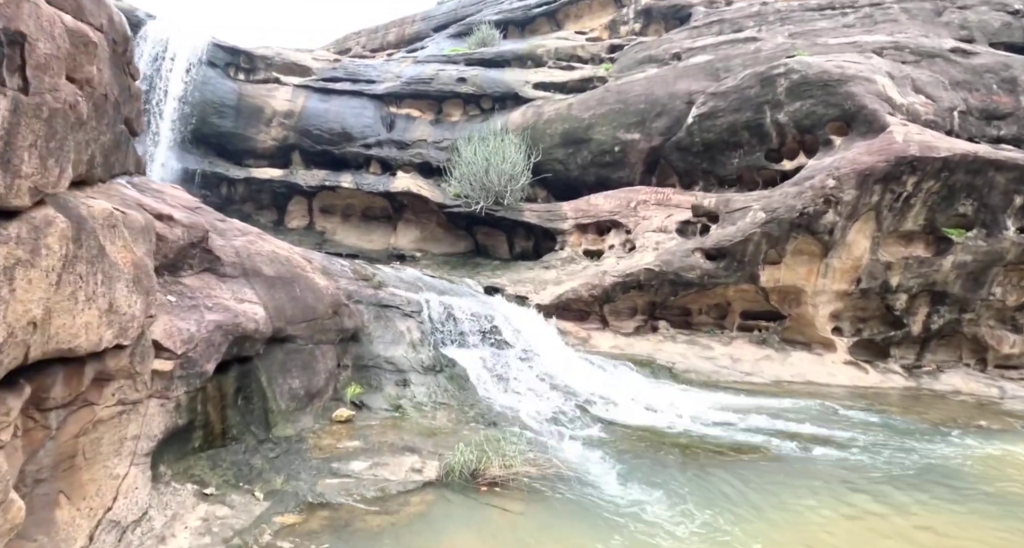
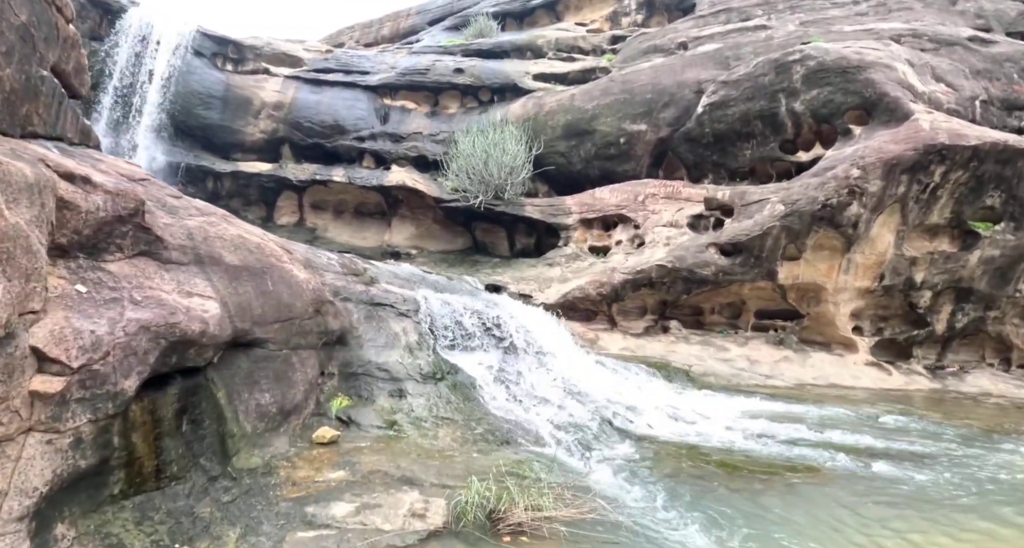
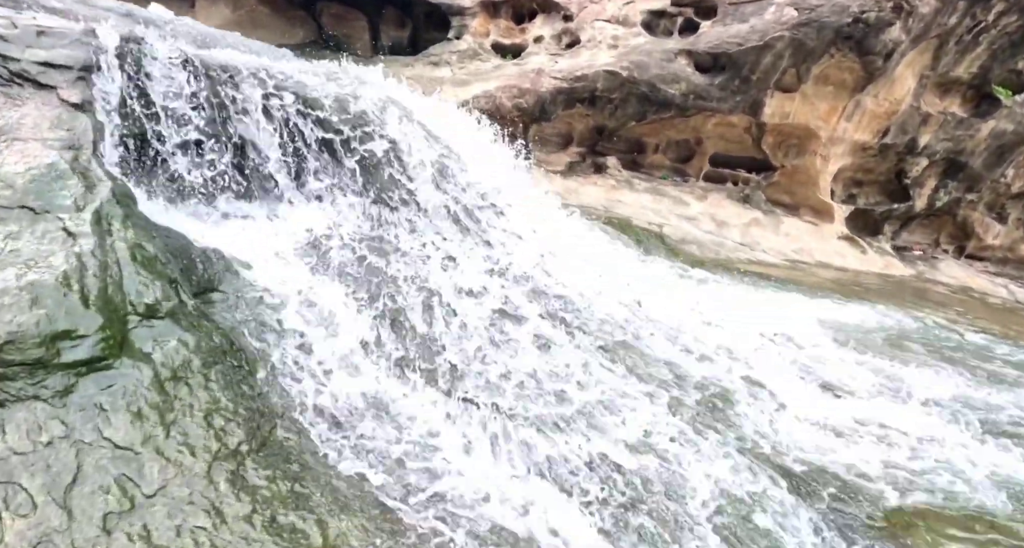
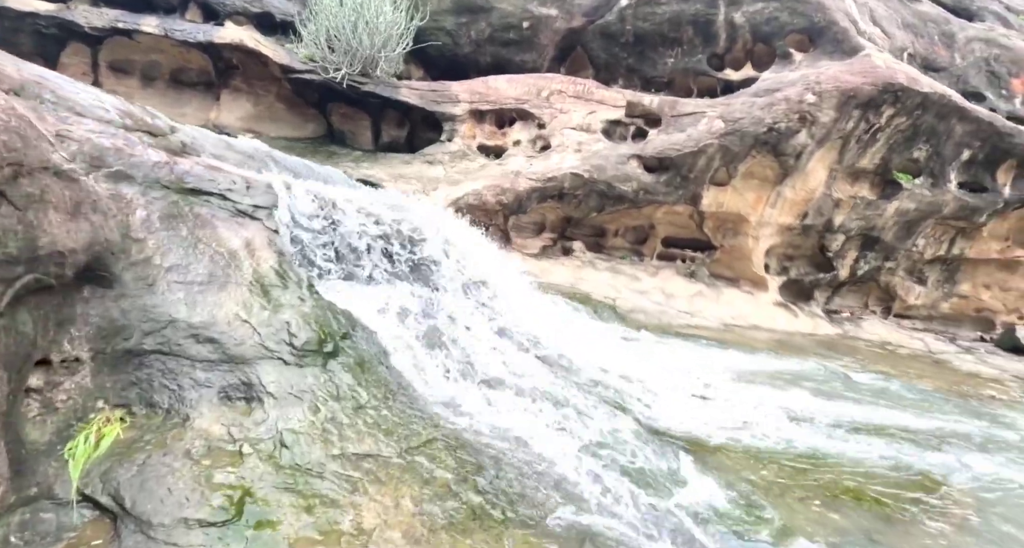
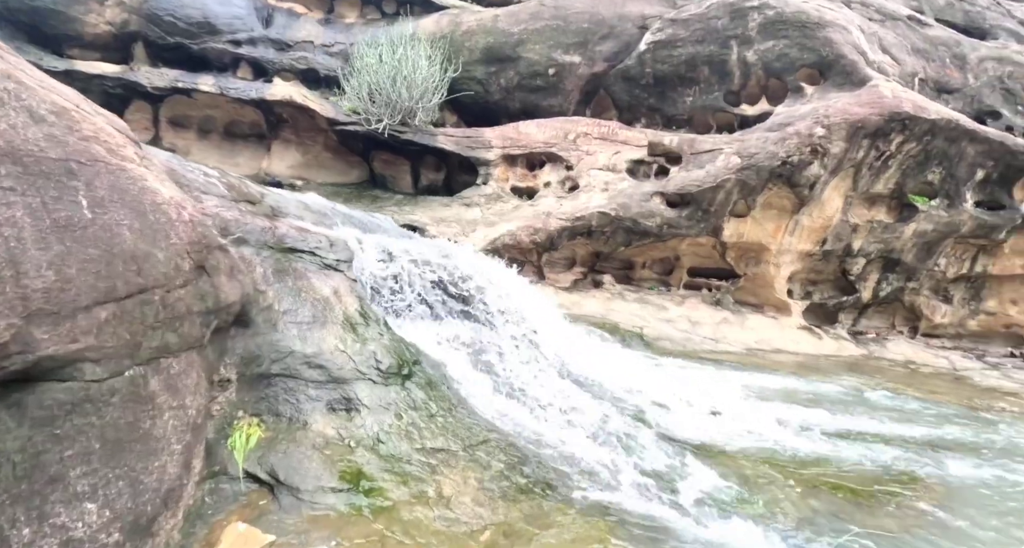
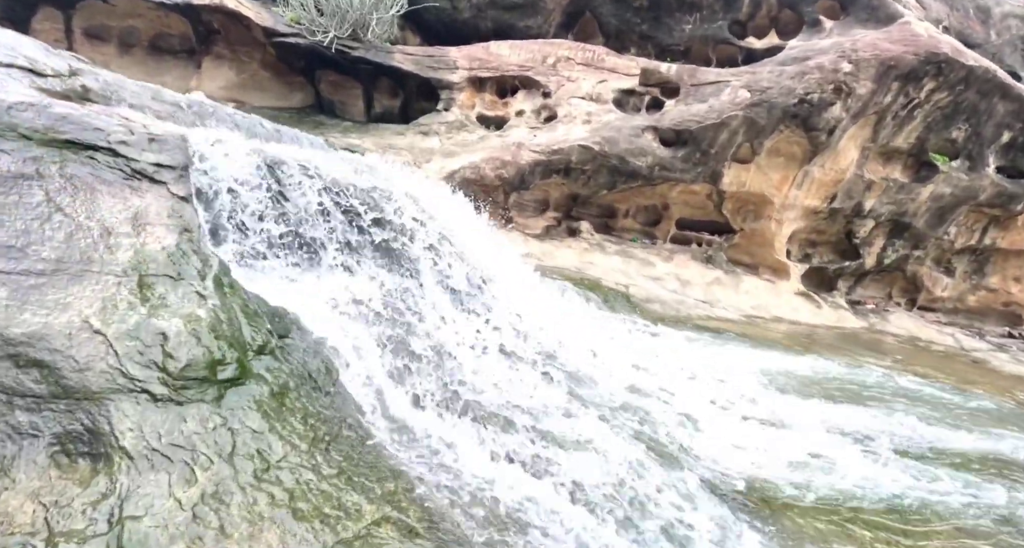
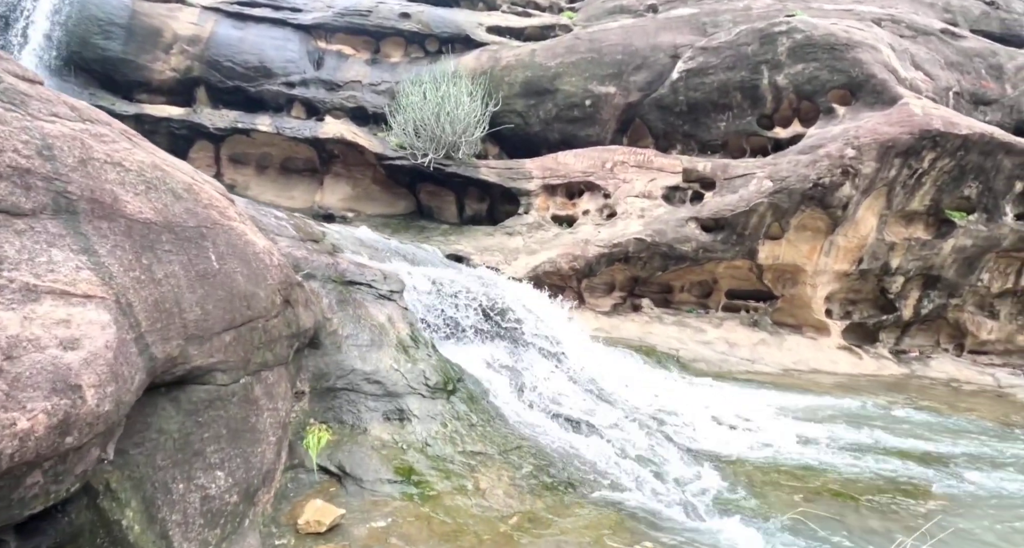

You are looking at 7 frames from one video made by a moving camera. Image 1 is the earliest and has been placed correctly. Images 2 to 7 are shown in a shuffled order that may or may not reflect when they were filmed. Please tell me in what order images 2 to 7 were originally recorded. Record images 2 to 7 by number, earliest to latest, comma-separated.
2, 7, 5, 4, 6, 3
